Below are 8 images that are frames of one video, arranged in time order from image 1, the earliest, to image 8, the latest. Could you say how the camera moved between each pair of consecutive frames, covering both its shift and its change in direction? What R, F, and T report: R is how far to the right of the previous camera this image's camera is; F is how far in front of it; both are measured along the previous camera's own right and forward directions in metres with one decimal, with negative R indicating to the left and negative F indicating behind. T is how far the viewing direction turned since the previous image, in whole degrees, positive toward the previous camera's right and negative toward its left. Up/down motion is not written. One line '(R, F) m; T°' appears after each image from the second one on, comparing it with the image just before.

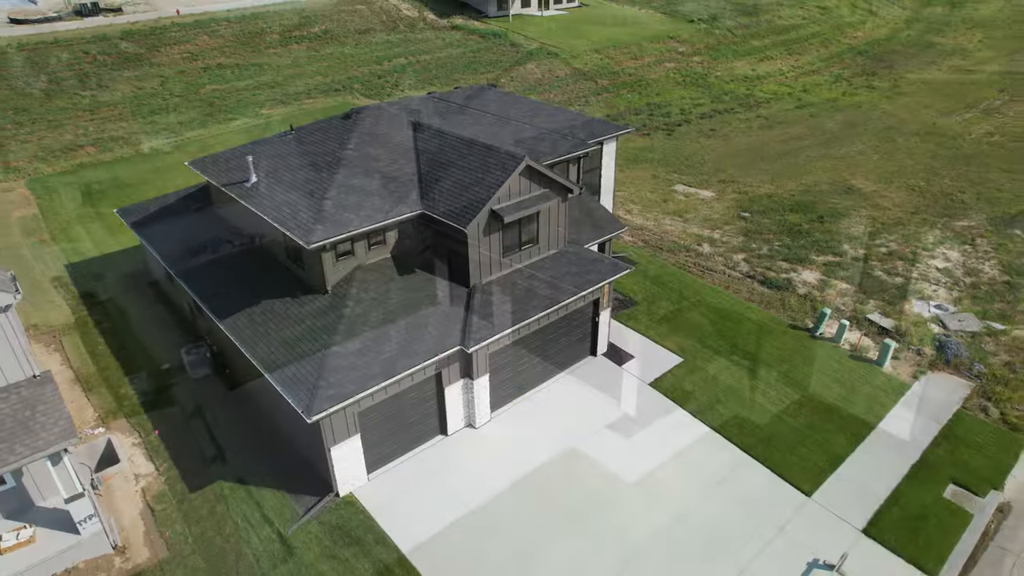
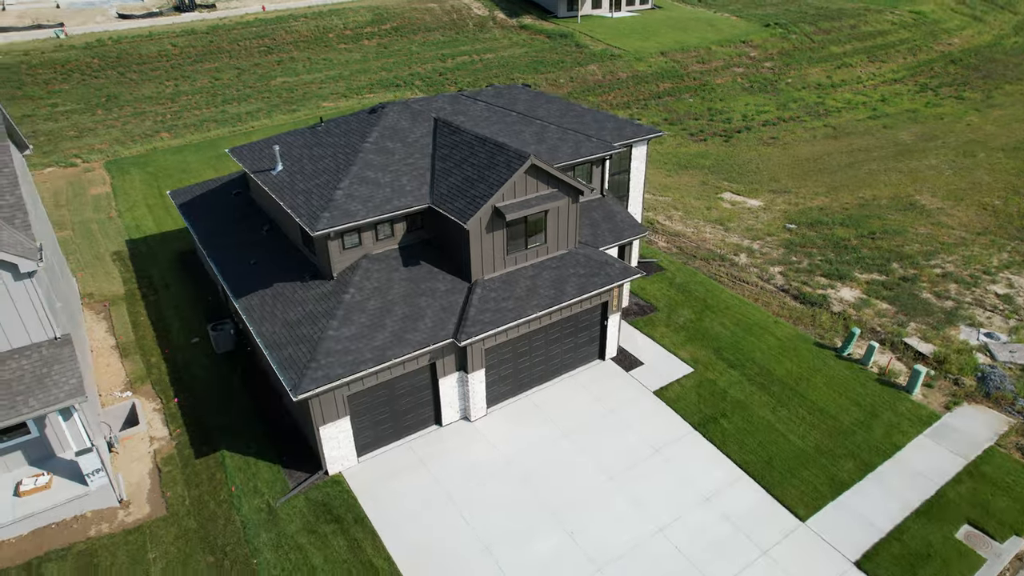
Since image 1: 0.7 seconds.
(+1.9, 0.0) m; -6°
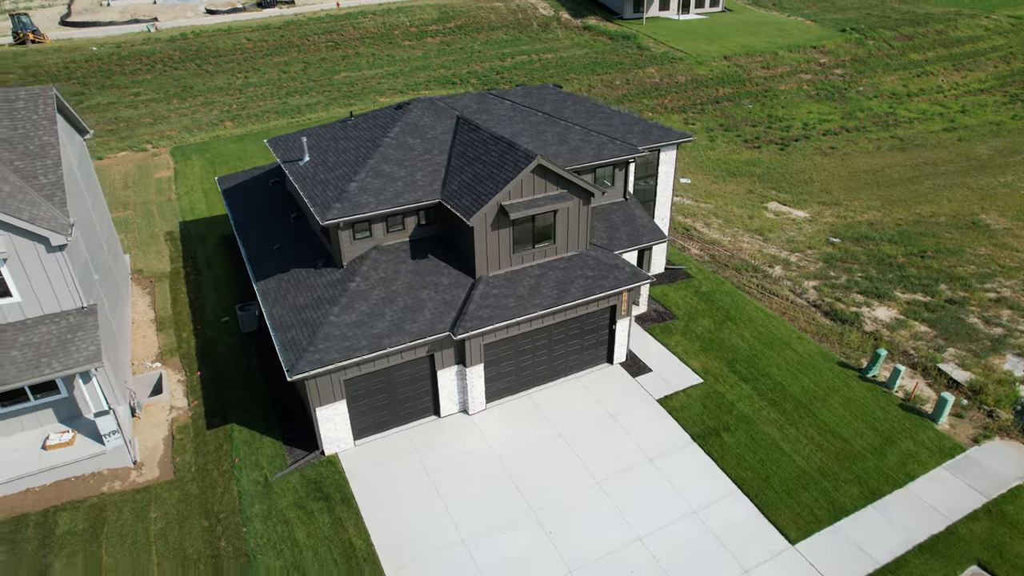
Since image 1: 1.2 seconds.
(+1.7, -0.1) m; -6°
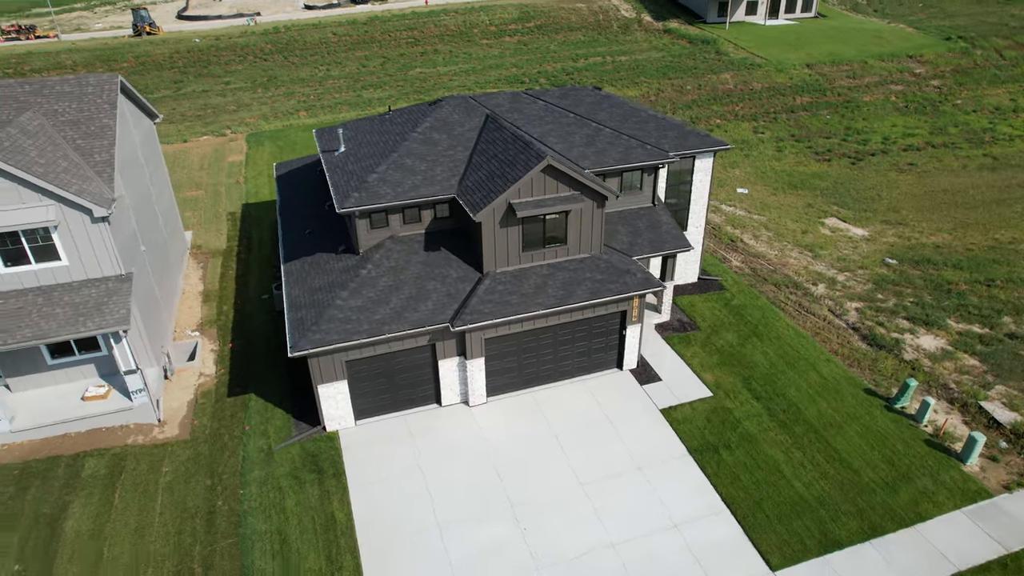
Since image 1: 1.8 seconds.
(+2.0, -0.1) m; -7°
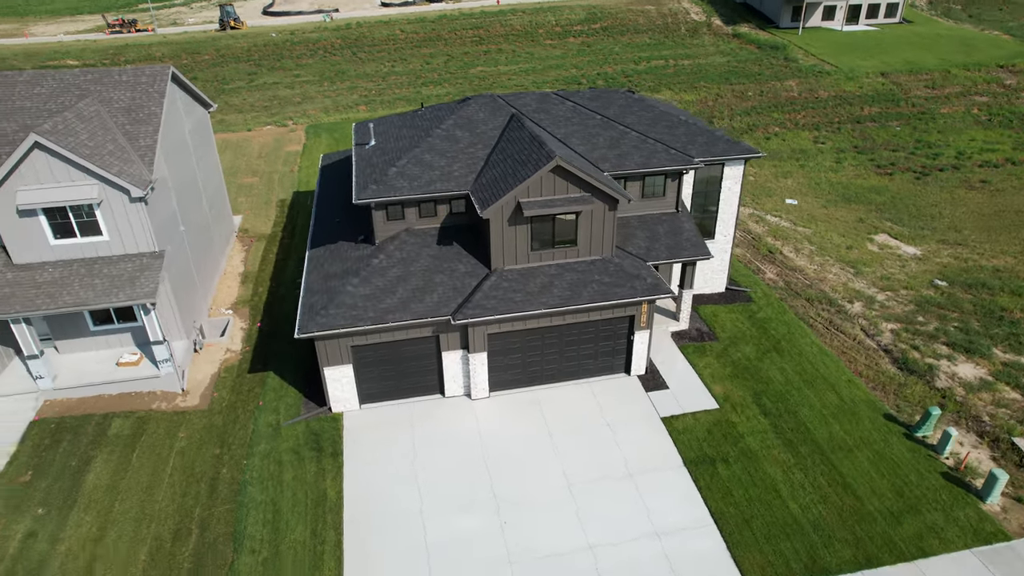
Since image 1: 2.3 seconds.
(+1.7, -0.1) m; -6°
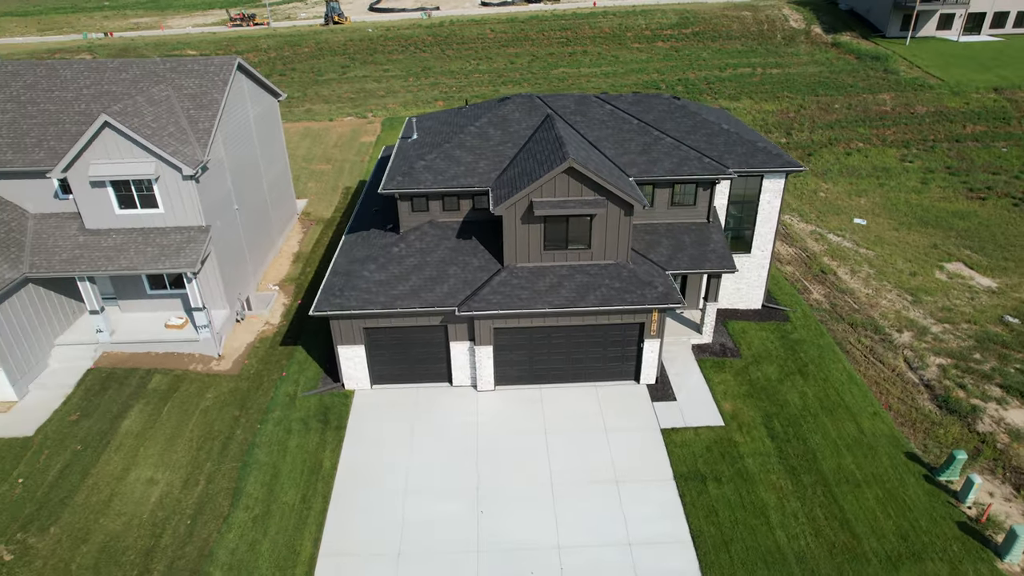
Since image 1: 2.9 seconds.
(+2.3, -0.1) m; -8°
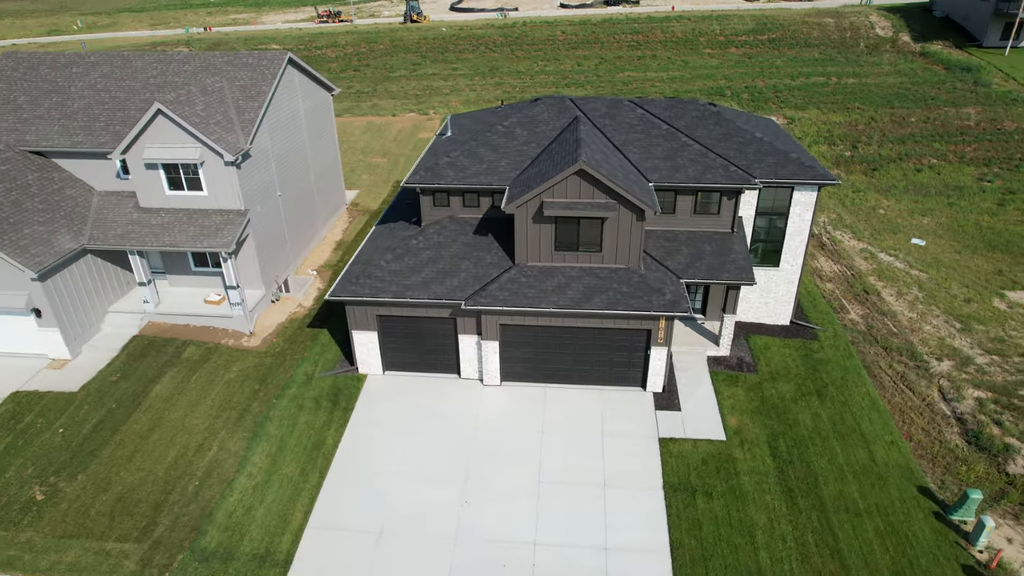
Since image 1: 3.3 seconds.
(+1.8, -0.1) m; -7°
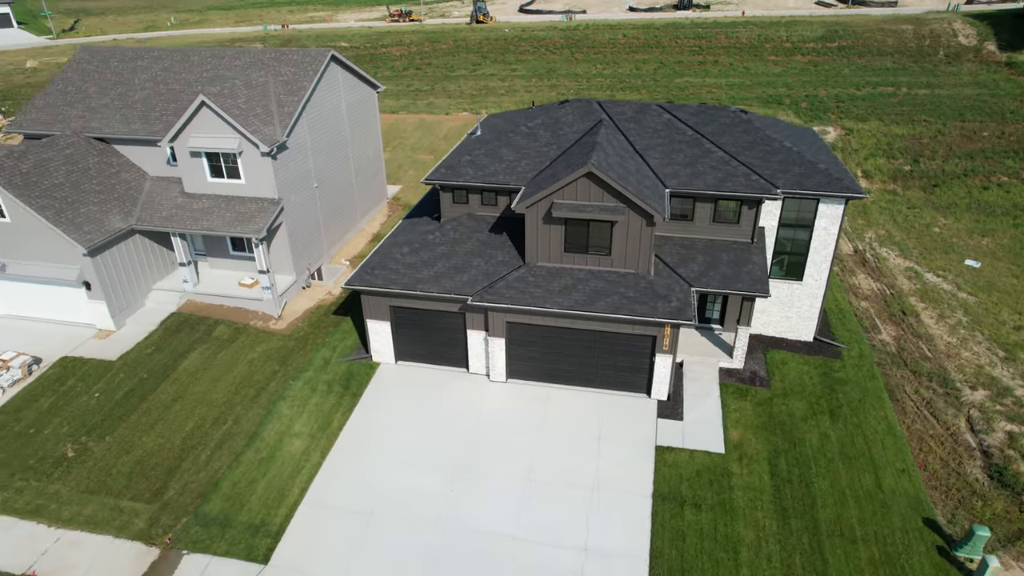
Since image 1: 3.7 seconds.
(+1.6, -0.1) m; -6°
